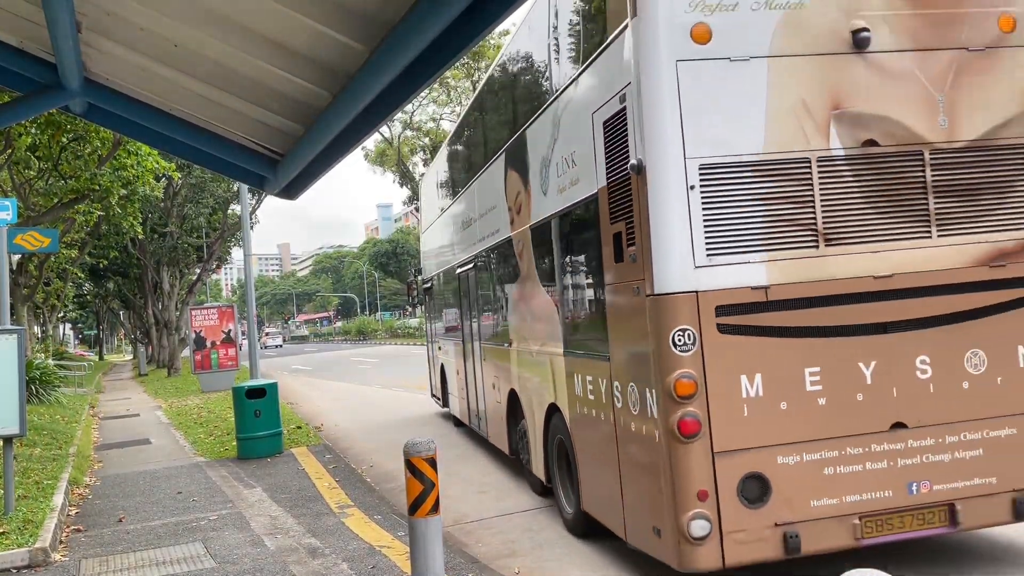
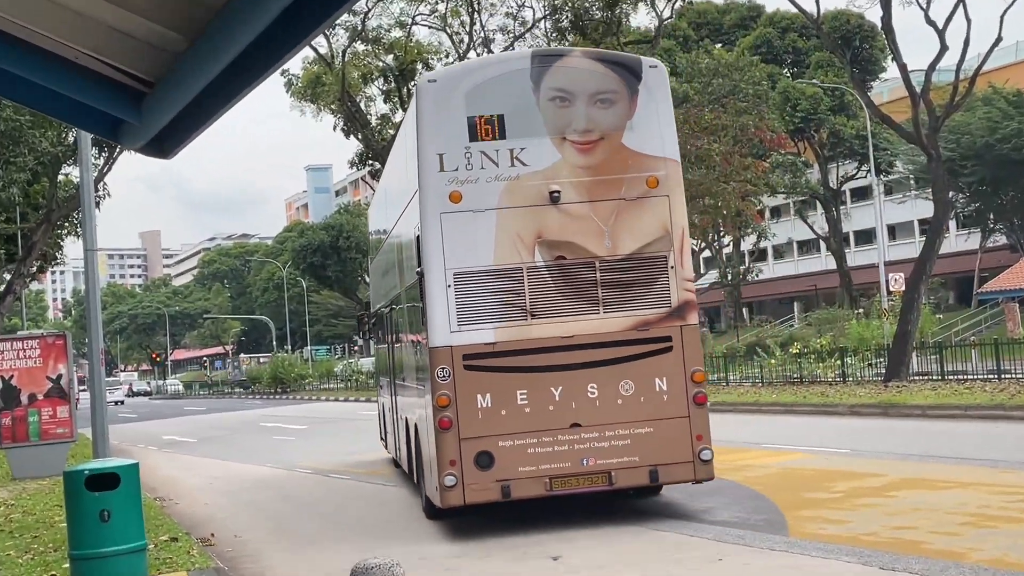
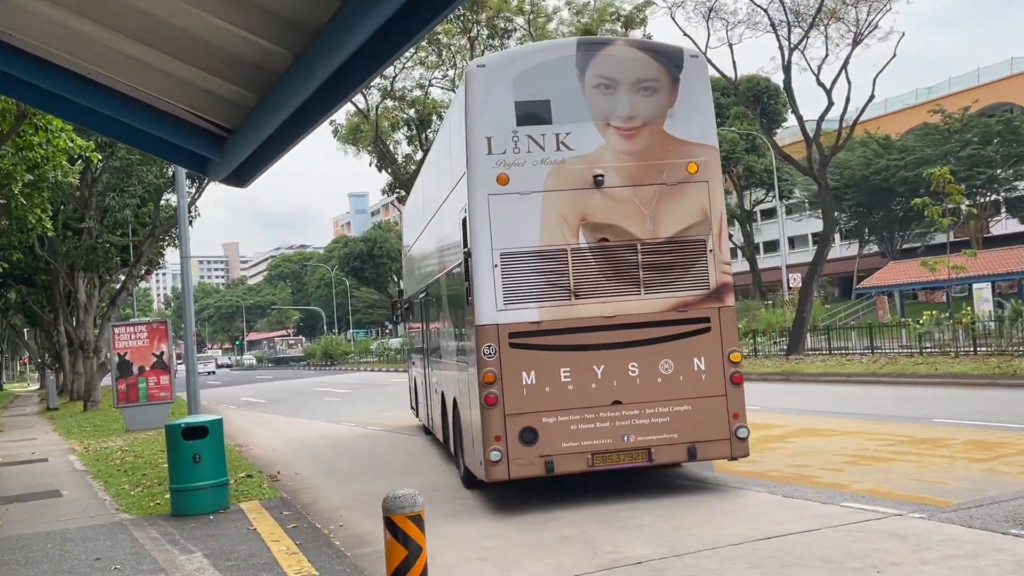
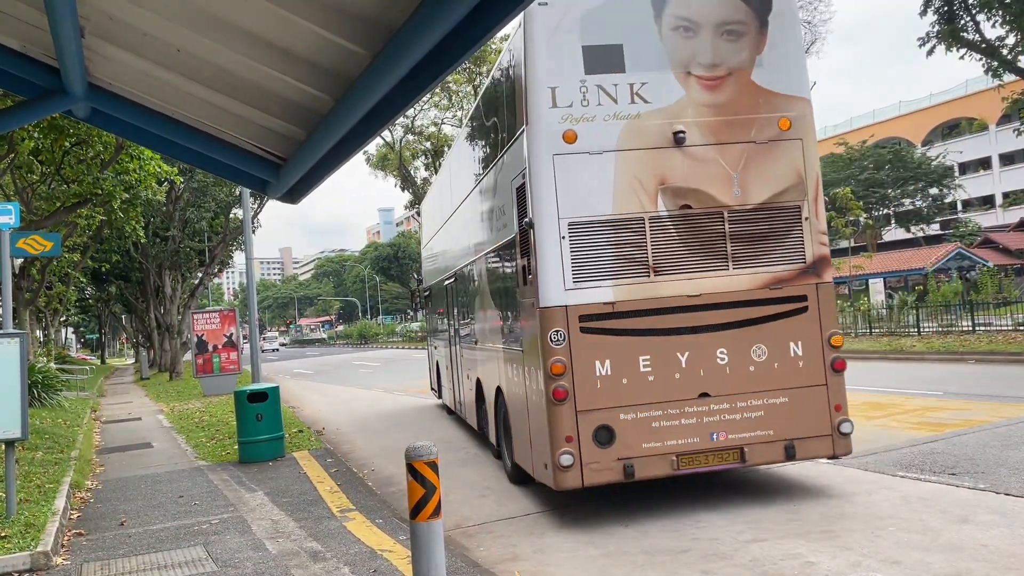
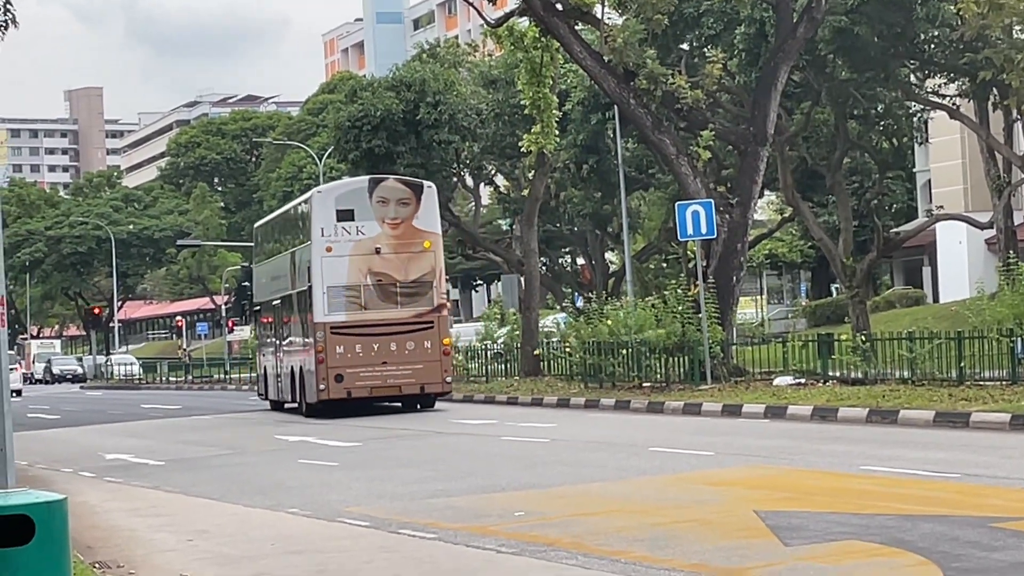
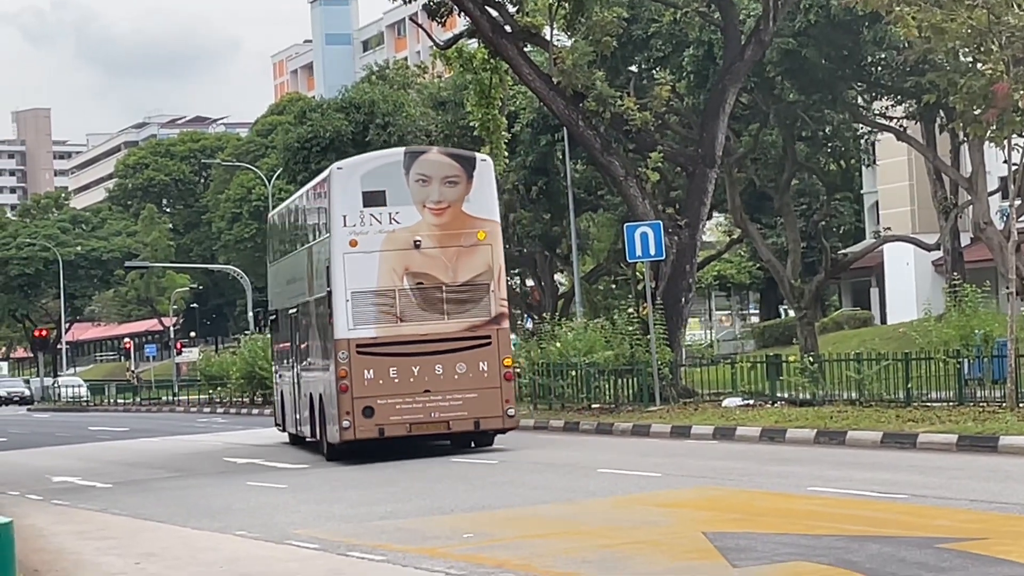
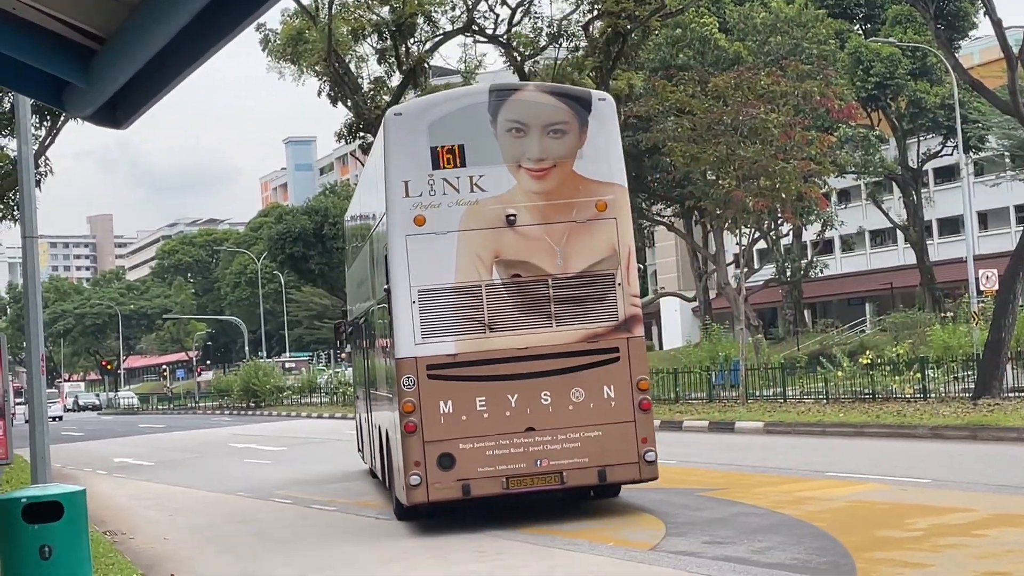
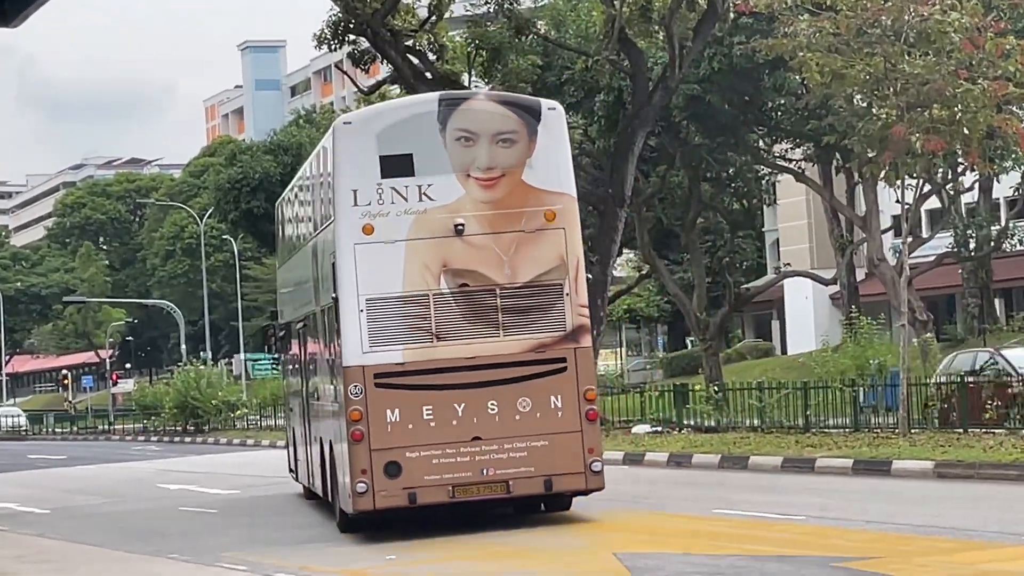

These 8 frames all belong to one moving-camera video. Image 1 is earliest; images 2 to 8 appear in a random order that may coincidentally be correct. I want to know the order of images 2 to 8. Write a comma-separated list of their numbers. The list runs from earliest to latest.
4, 3, 2, 7, 8, 6, 5
